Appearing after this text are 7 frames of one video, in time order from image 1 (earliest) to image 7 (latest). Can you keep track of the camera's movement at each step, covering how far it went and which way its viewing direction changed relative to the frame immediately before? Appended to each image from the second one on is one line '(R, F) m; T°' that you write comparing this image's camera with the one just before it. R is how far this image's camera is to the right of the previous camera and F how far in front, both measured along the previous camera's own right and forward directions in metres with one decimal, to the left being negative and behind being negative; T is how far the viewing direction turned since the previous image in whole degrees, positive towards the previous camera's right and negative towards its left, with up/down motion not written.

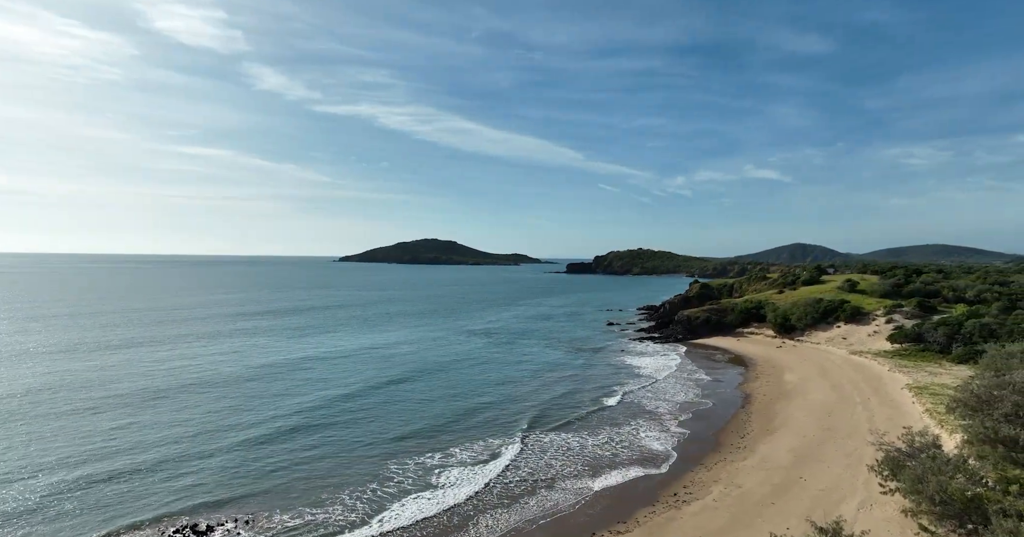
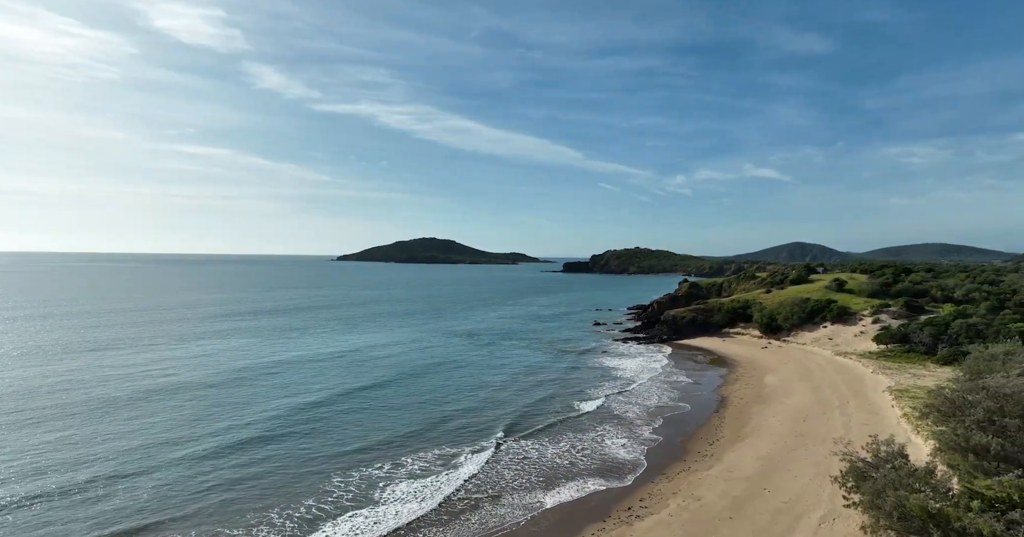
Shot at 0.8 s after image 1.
(+1.9, +1.0) m; 0°
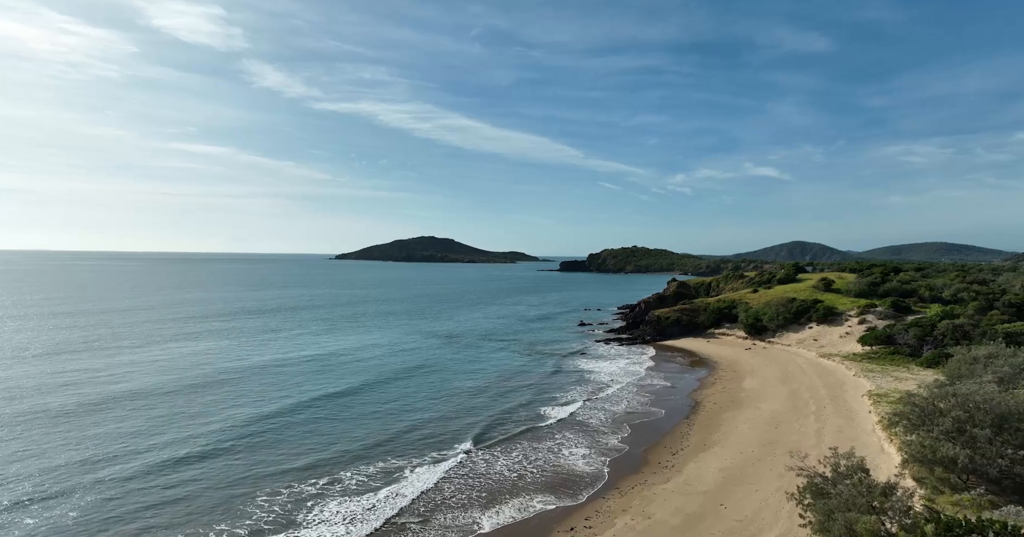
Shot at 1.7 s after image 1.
(+2.2, +1.3) m; 0°
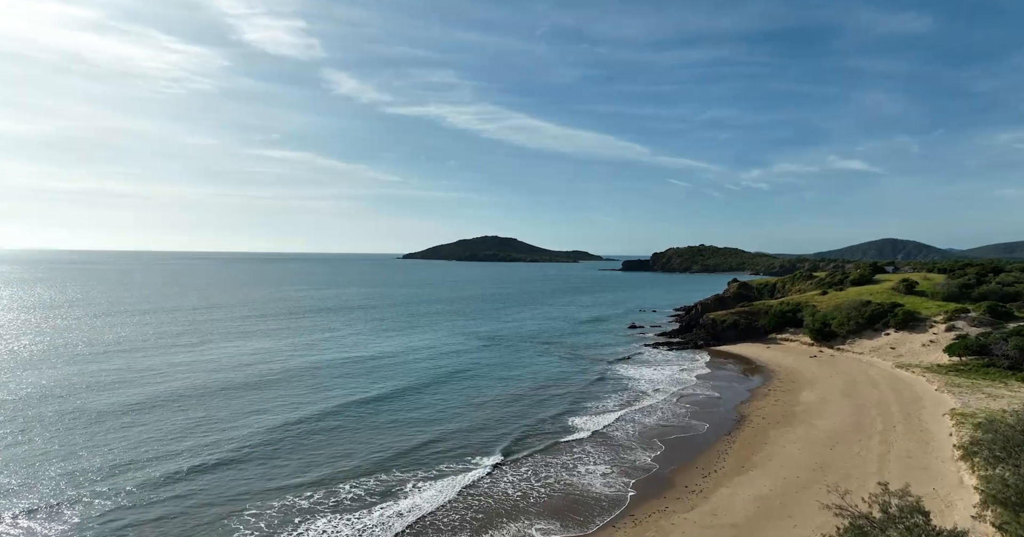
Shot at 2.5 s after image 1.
(+2.3, +1.9) m; -7°
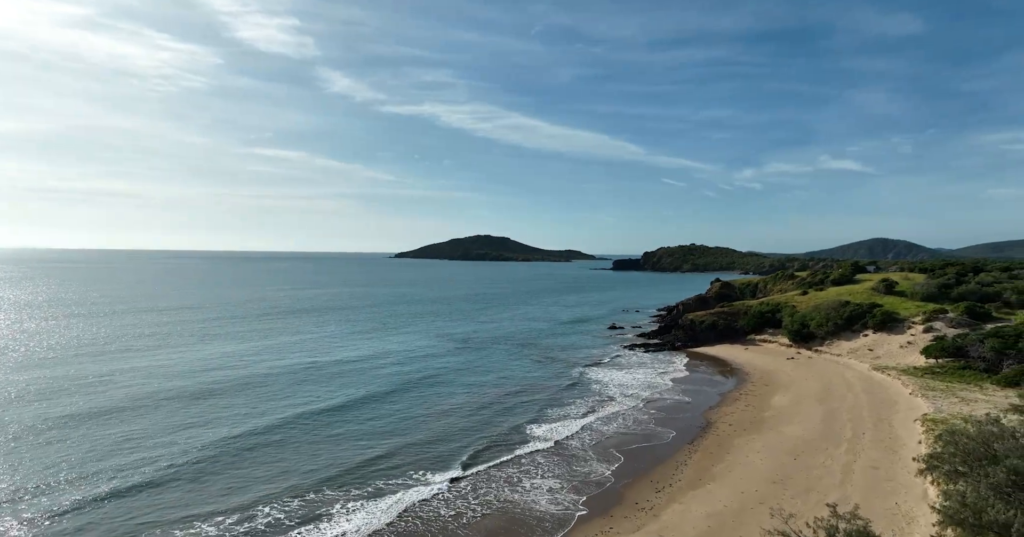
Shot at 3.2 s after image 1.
(+2.0, +1.3) m; +1°
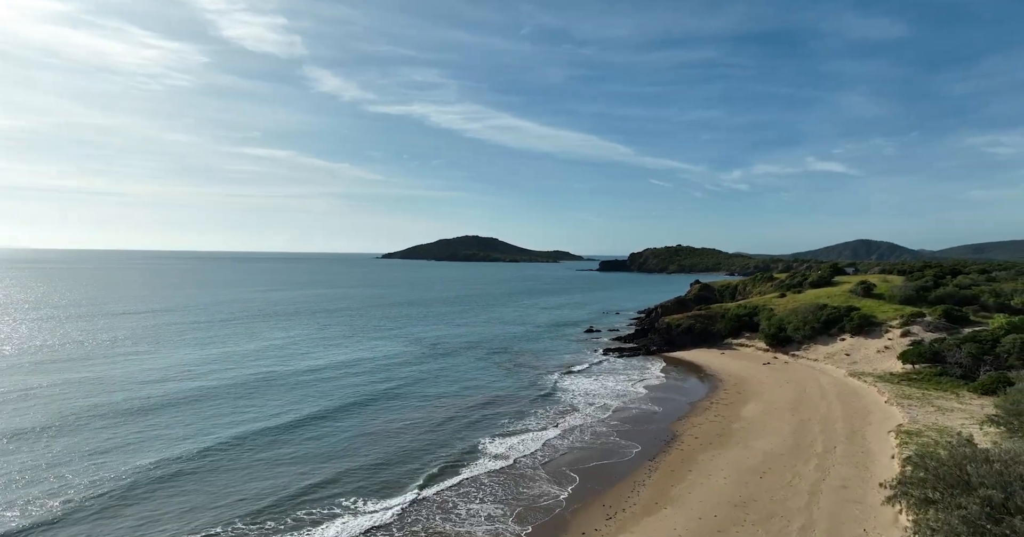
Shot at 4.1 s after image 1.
(+1.8, +1.7) m; +1°
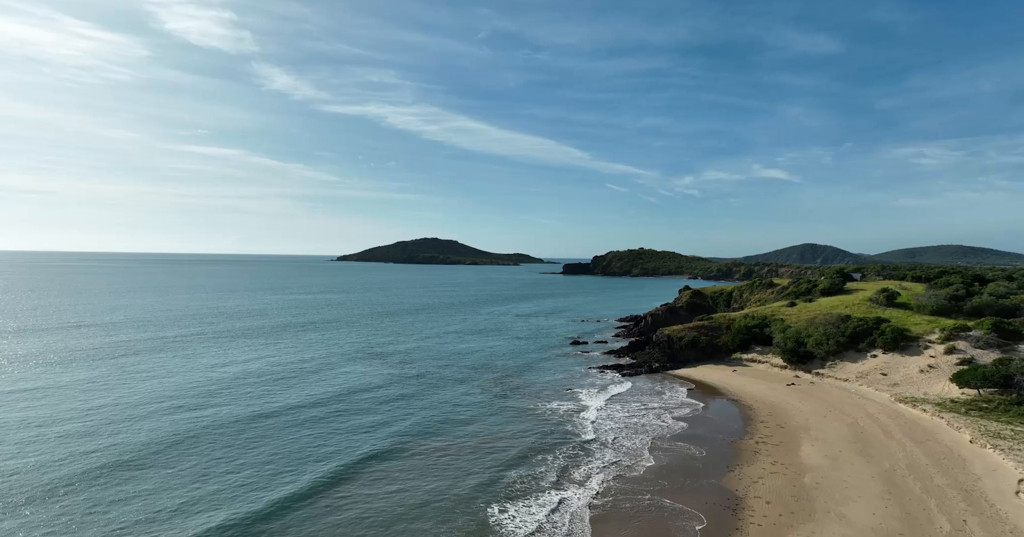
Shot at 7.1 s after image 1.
(-2.1, +7.3) m; +5°
